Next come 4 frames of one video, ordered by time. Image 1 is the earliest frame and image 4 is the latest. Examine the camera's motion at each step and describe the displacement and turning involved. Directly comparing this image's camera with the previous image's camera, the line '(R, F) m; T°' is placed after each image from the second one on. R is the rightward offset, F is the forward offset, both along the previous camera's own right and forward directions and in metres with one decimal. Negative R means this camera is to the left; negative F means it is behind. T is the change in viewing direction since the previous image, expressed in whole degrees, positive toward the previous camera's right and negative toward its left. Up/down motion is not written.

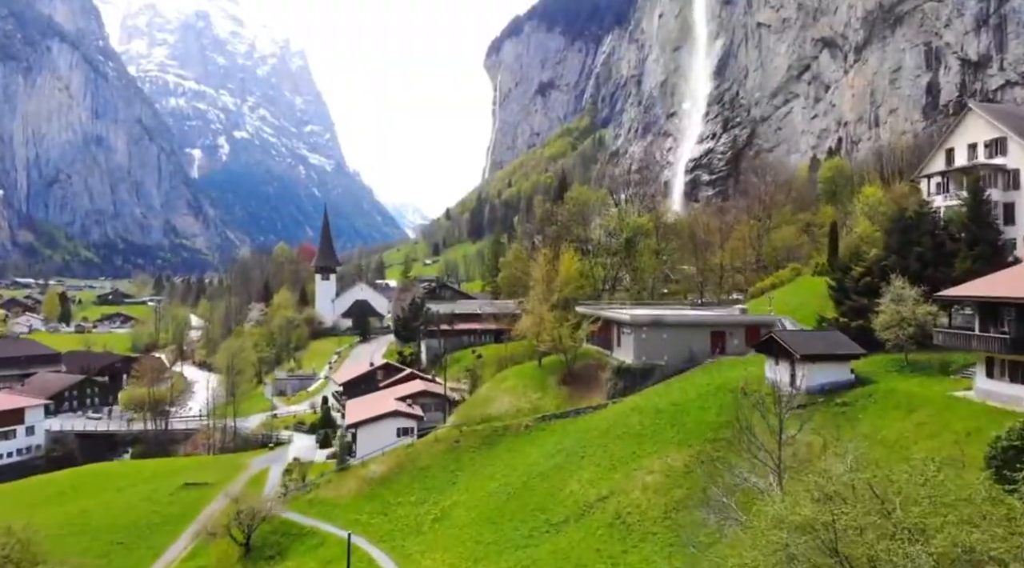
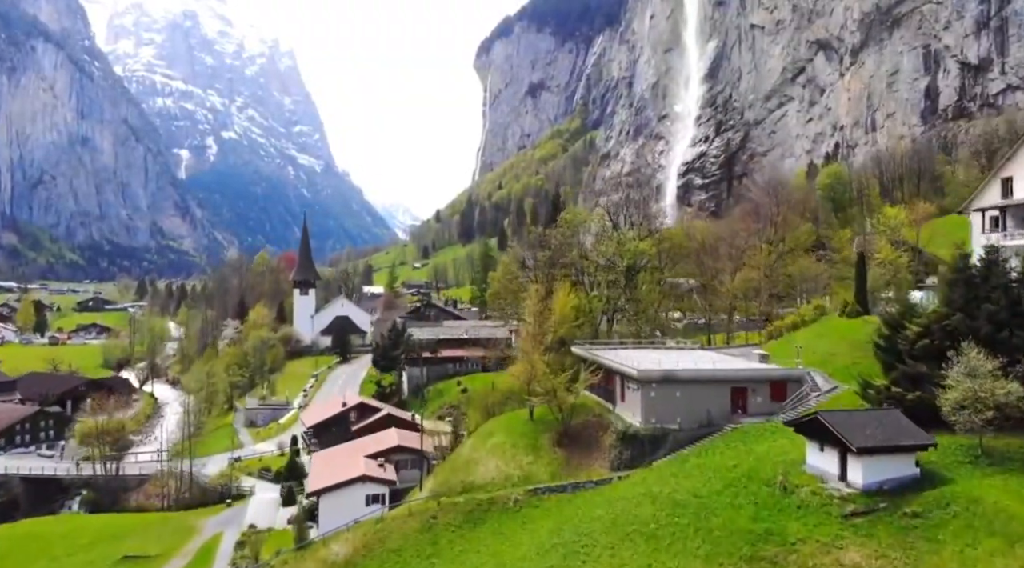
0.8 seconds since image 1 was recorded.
(+0.1, +3.4) m; +1°
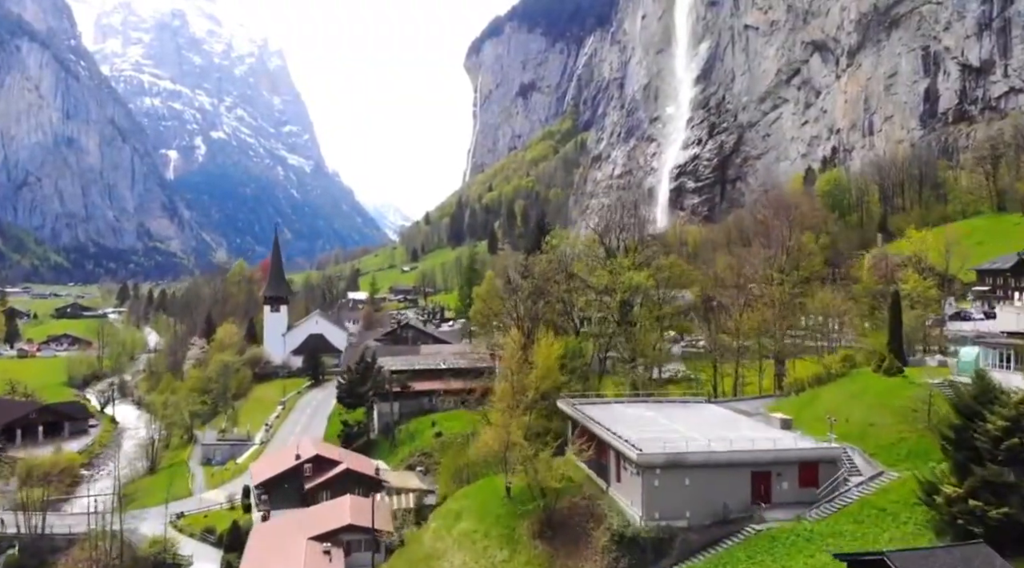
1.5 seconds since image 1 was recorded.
(+0.5, +3.9) m; +1°
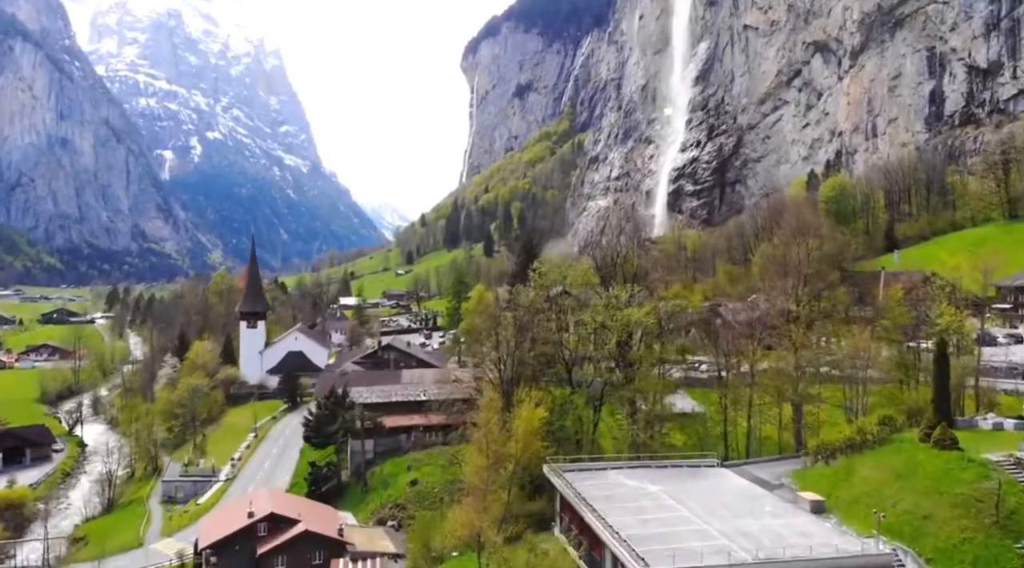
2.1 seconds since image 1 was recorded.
(+0.5, +3.4) m; 0°
